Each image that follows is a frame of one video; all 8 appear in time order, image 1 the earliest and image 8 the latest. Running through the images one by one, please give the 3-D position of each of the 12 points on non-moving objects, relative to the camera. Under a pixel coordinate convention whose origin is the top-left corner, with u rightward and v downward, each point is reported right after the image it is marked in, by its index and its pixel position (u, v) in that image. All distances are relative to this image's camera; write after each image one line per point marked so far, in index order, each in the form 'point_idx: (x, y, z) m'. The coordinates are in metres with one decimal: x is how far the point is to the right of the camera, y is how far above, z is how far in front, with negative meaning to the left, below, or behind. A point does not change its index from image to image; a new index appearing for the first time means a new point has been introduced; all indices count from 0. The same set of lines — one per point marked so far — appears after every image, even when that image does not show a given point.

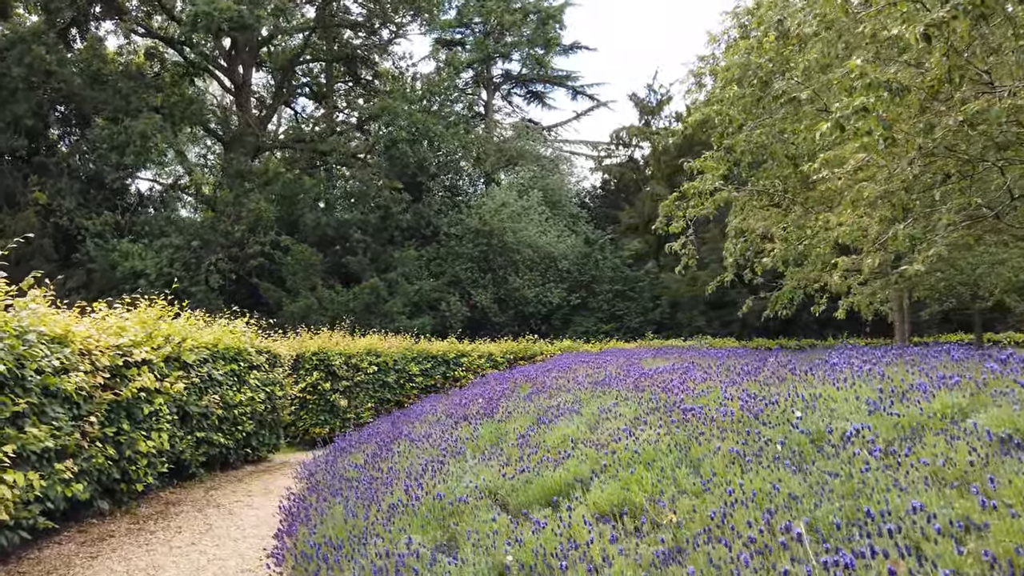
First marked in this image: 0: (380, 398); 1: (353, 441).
0: (-2.3, -1.9, +13.2) m
1: (-1.2, -1.2, +5.9) m
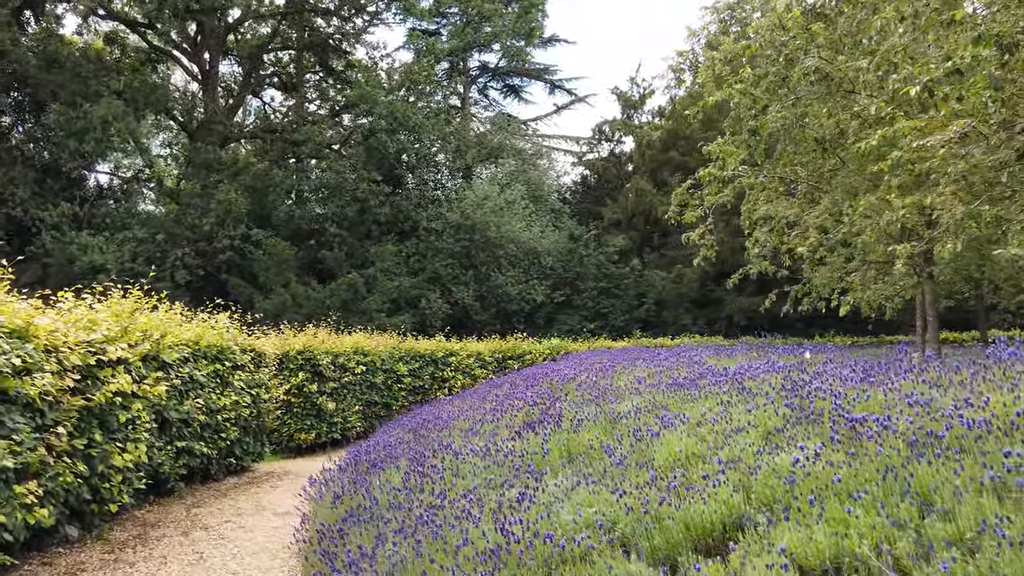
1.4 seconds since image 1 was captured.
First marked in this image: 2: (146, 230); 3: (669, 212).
0: (-2.3, -1.8, +12.3) m
1: (-0.9, -1.1, +5.1) m
2: (-9.3, +1.5, +19.6) m
3: (+2.3, +1.1, +11.2) m
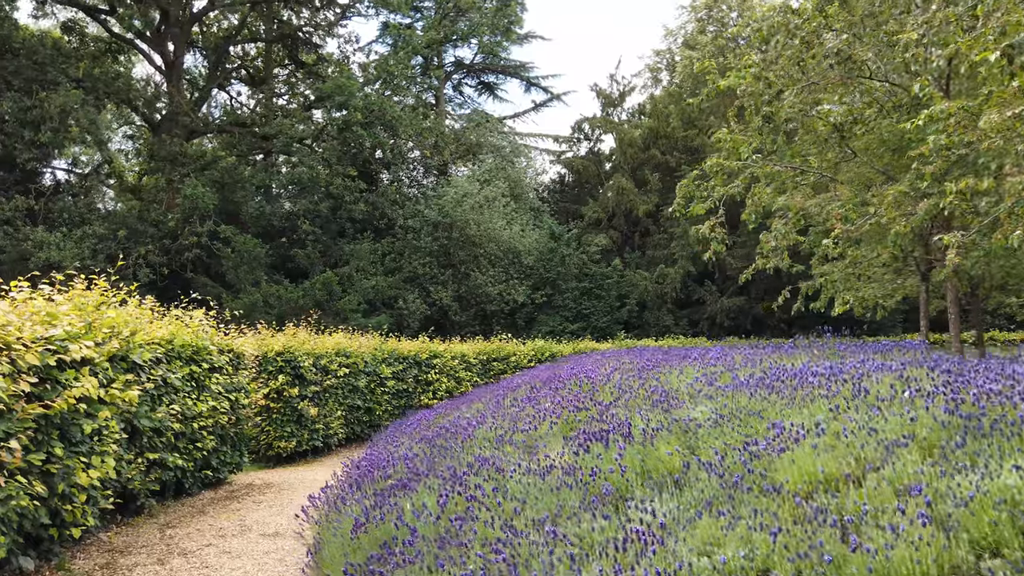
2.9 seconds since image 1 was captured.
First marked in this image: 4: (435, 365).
0: (-2.4, -1.7, +11.5) m
1: (-0.7, -1.0, +4.3) m
2: (-9.8, +1.5, +18.5) m
3: (+2.2, +1.1, +10.6) m
4: (-1.4, -1.4, +13.8) m
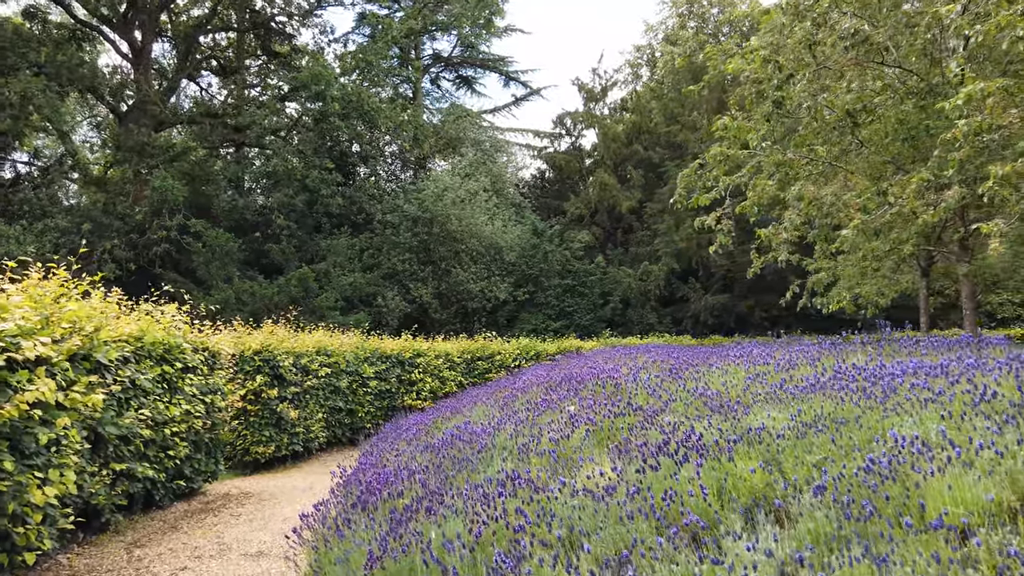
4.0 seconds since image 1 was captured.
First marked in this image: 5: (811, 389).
0: (-2.6, -1.7, +10.8) m
1: (-0.6, -1.0, +3.8) m
2: (-10.1, +1.6, +17.6) m
3: (+2.2, +1.2, +10.1) m
4: (-1.6, -1.3, +13.2) m
5: (+1.3, -0.4, +3.3) m
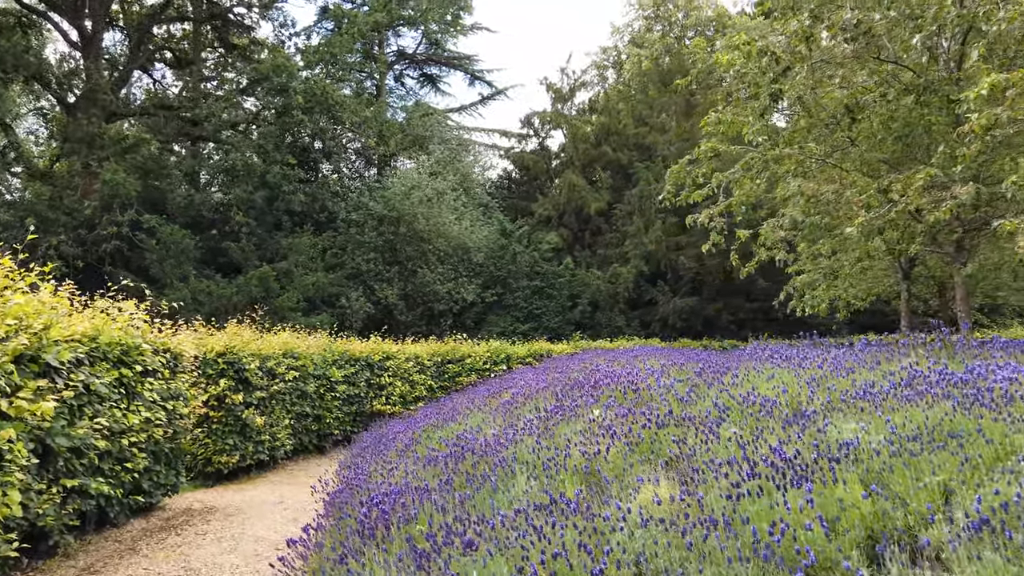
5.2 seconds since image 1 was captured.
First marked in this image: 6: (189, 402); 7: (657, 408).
0: (-2.8, -1.6, +10.2) m
1: (-0.4, -0.9, +3.2) m
2: (-10.7, +1.6, +16.6) m
3: (+1.9, +1.2, +9.7) m
4: (-2.0, -1.3, +12.6) m
5: (+1.4, -0.4, +2.9) m
6: (-3.0, -1.0, +7.1) m
7: (+0.7, -0.6, +3.7) m
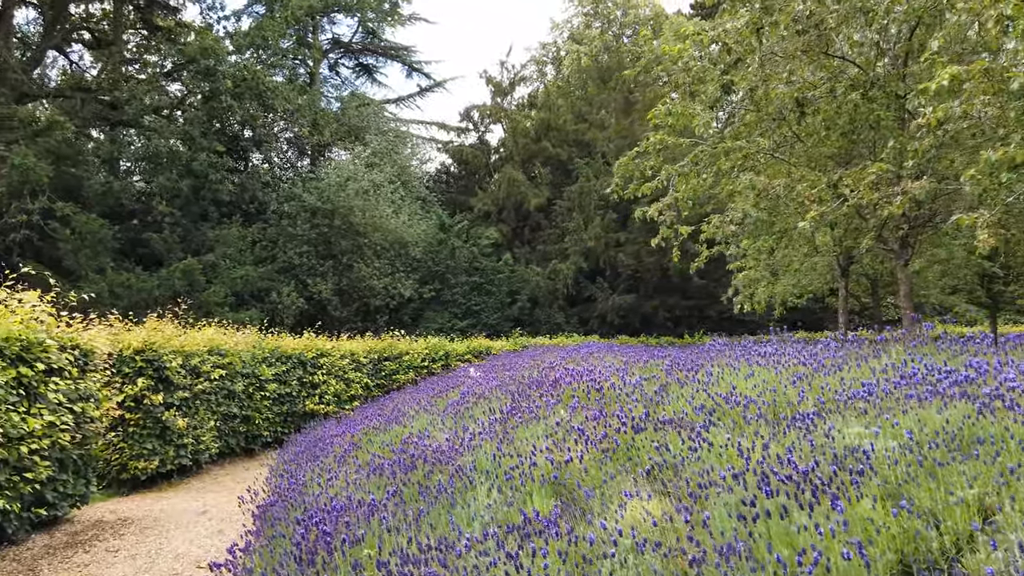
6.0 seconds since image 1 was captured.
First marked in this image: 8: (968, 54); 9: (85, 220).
0: (-3.6, -1.6, +9.6) m
1: (-0.6, -0.9, +2.8) m
2: (-12.0, +1.8, +15.2) m
3: (+1.2, +1.3, +9.5) m
4: (-3.0, -1.2, +12.0) m
5: (+1.3, -0.4, +2.7) m
6: (-3.4, -1.0, +6.4) m
7: (+0.5, -0.5, +3.3) m
8: (+4.2, +2.2, +7.1) m
9: (-9.3, +1.5, +16.8) m
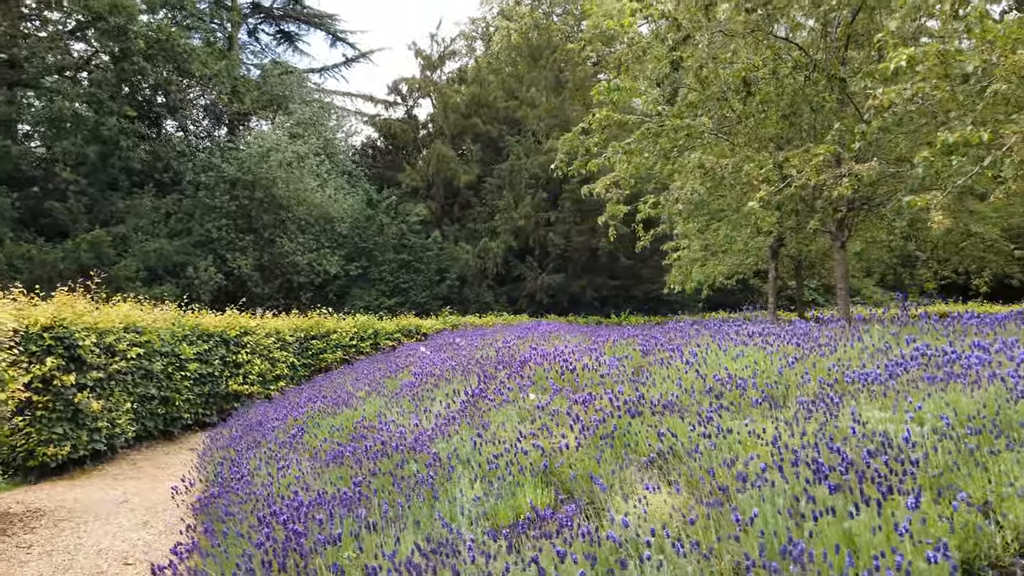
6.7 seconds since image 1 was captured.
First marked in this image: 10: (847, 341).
0: (-4.3, -1.2, +8.9) m
1: (-0.6, -0.8, +2.5) m
2: (-13.2, +2.4, +13.6) m
3: (+0.5, +1.5, +9.3) m
4: (-3.9, -0.8, +11.5) m
5: (+1.3, -0.3, +2.5) m
6: (-3.8, -0.7, +5.8) m
7: (+0.4, -0.4, +3.1) m
8: (+3.7, +2.3, +7.2) m
9: (-10.7, +2.0, +15.5) m
10: (+1.4, -0.2, +3.3) m
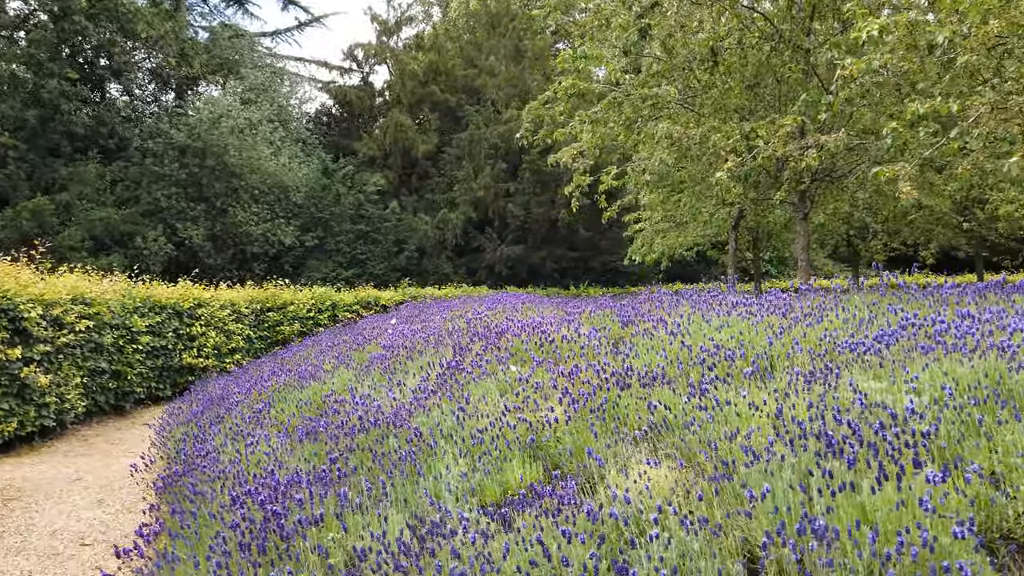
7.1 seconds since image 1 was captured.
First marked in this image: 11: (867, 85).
0: (-4.7, -0.9, +8.6) m
1: (-0.7, -0.7, +2.4) m
2: (-13.8, +2.9, +12.6) m
3: (+0.1, +1.9, +9.1) m
4: (-4.5, -0.4, +11.1) m
5: (+1.2, -0.2, +2.5) m
6: (-4.0, -0.5, +5.5) m
7: (+0.3, -0.3, +3.1) m
8: (+3.4, +2.6, +7.2) m
9: (-11.4, +2.6, +14.7) m
10: (+1.3, -0.1, +3.3) m
11: (+3.1, +1.8, +6.8) m
